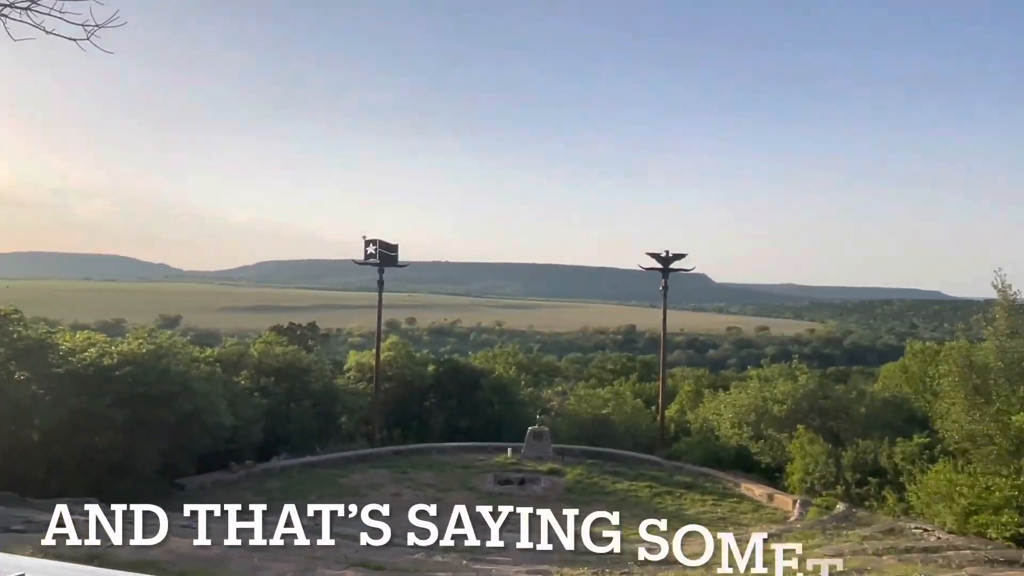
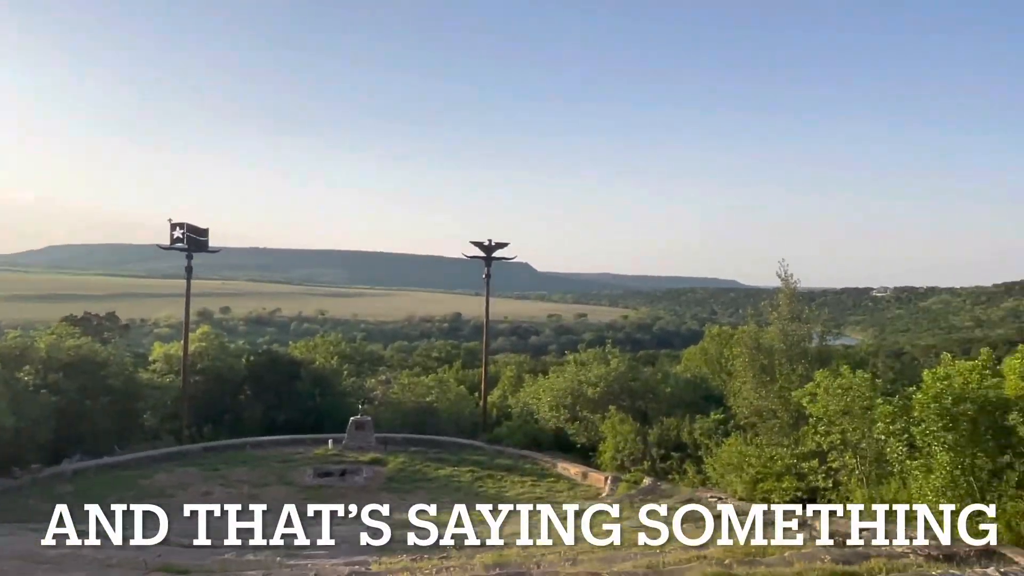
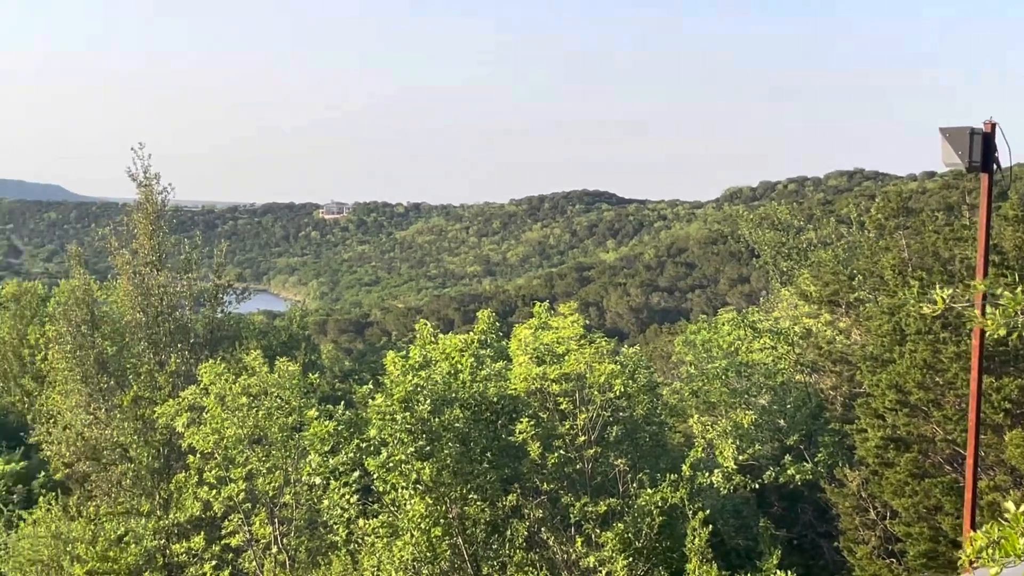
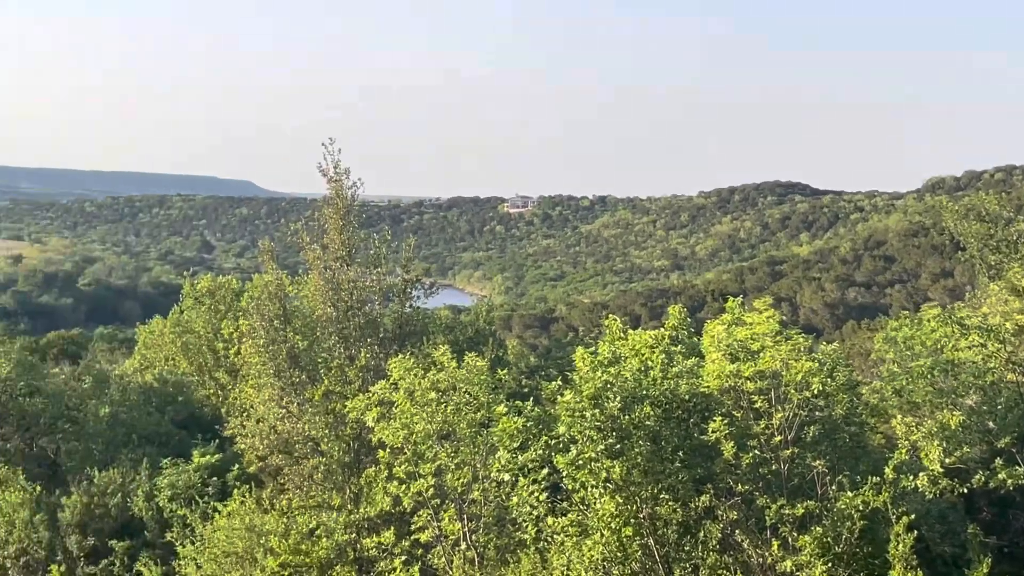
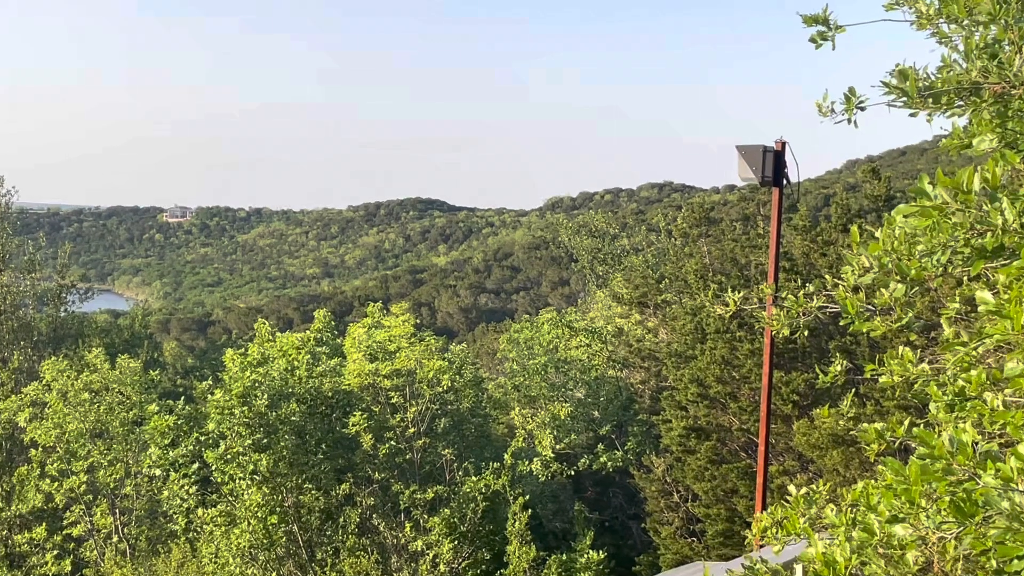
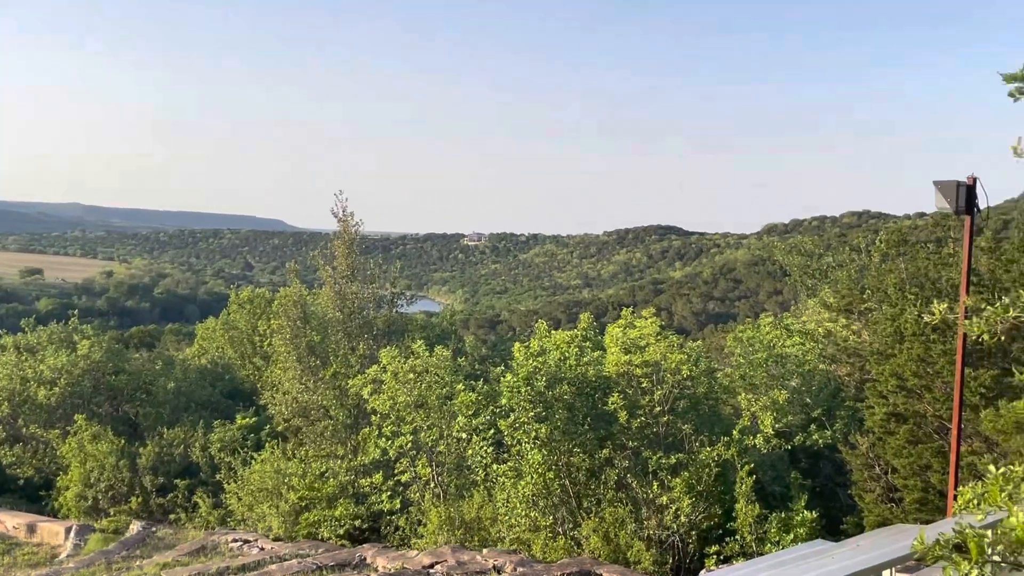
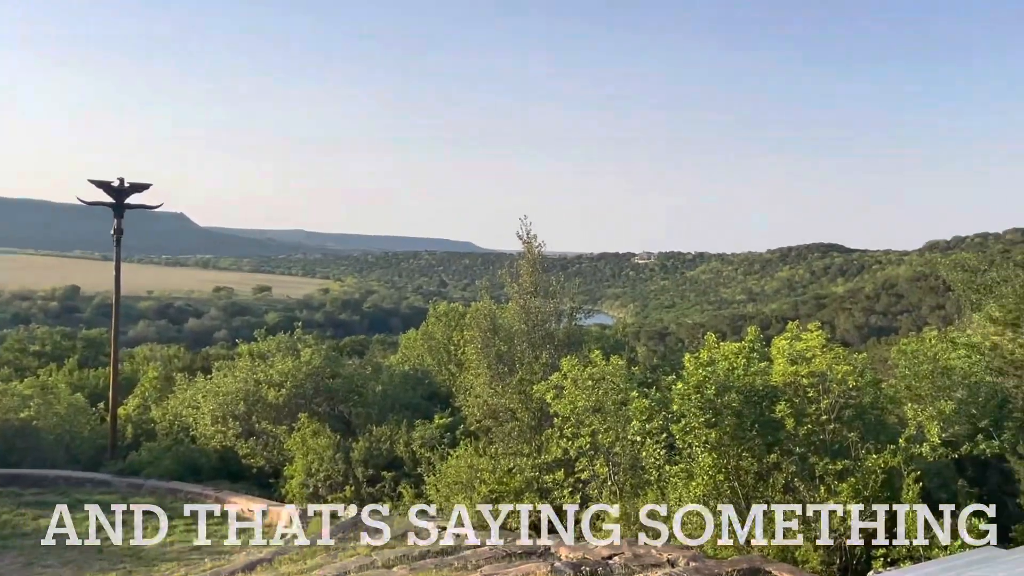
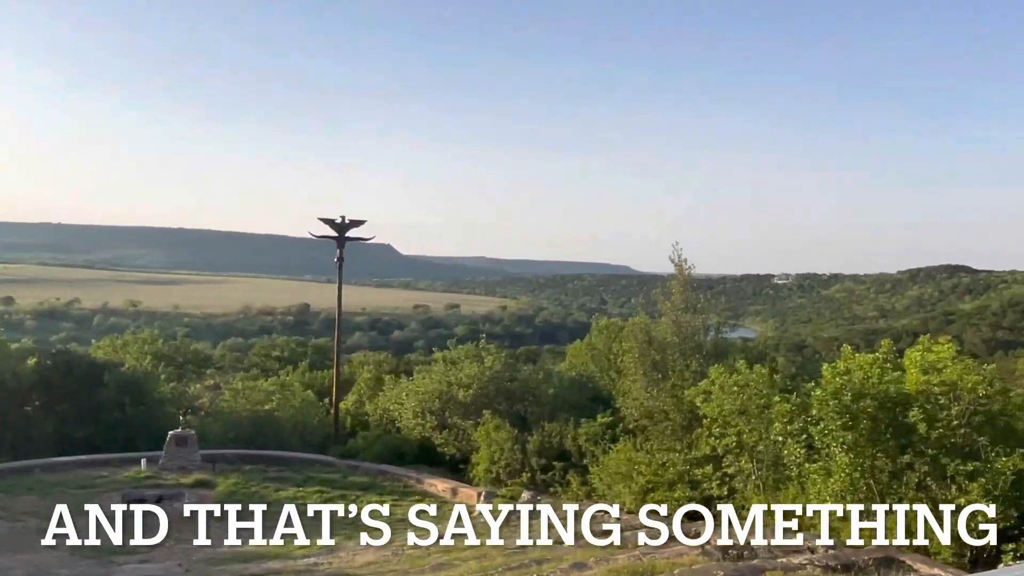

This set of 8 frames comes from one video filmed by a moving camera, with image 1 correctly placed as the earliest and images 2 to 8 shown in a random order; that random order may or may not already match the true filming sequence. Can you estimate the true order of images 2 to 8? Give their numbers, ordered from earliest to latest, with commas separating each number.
2, 8, 7, 6, 5, 3, 4
